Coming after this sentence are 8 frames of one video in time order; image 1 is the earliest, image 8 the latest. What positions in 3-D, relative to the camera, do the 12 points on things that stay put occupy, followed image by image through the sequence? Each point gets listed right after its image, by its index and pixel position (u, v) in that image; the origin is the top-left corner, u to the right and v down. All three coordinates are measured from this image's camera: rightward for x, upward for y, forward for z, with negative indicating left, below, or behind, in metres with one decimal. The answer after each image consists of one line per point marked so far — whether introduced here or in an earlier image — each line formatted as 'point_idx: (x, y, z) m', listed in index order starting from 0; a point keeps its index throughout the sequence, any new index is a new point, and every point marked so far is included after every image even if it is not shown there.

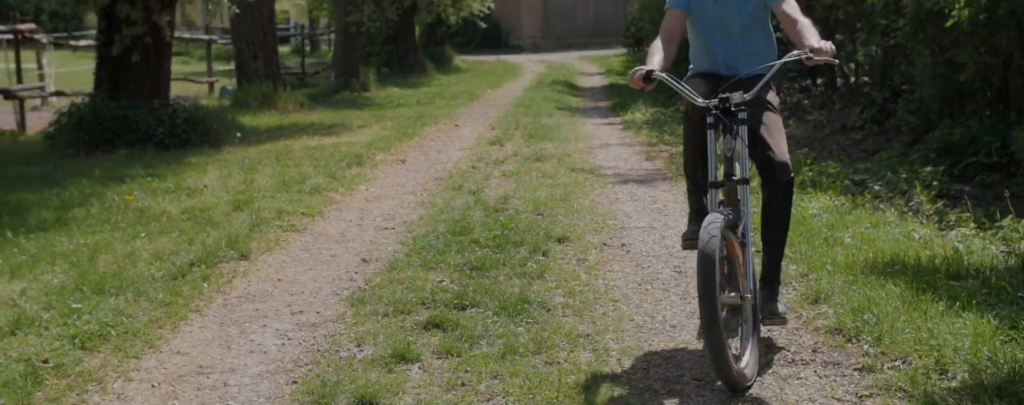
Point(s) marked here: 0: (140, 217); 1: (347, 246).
0: (-2.5, -0.1, +8.5) m
1: (-1.1, -0.3, +8.2) m
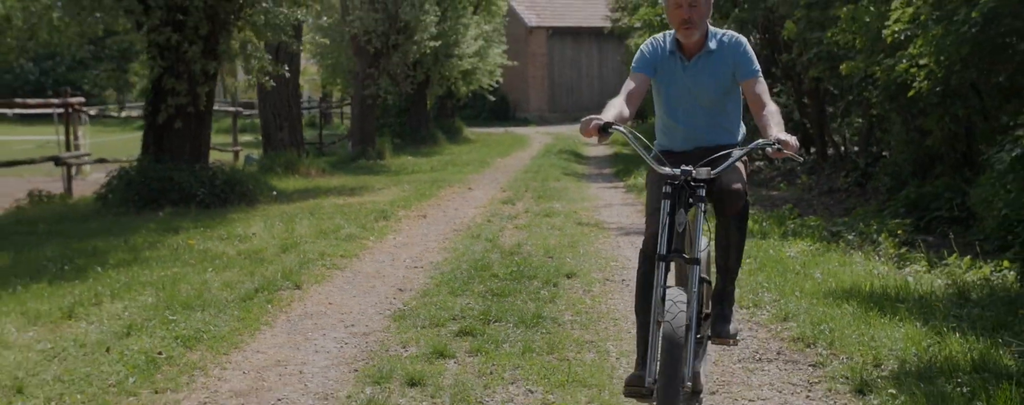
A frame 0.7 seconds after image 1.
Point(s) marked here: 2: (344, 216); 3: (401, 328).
0: (-2.4, -0.4, +9.9) m
1: (-1.0, -0.6, +9.5) m
2: (-1.9, -0.2, +13.8) m
3: (-0.7, -0.7, +7.5) m
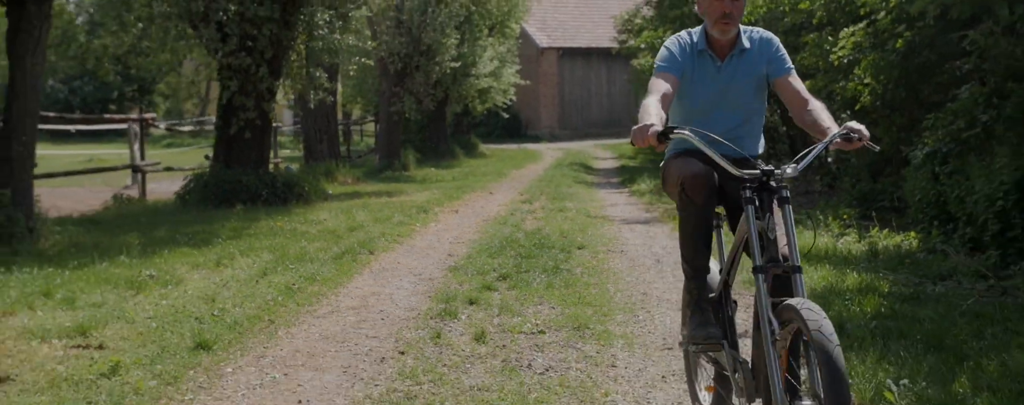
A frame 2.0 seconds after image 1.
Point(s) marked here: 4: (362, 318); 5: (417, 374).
0: (-2.2, -0.3, +12.6) m
1: (-0.8, -0.5, +12.2) m
2: (-1.6, -0.1, +16.5) m
3: (-0.4, -0.6, +10.3) m
4: (-1.0, -0.8, +8.2) m
5: (-0.5, -0.9, +6.4) m
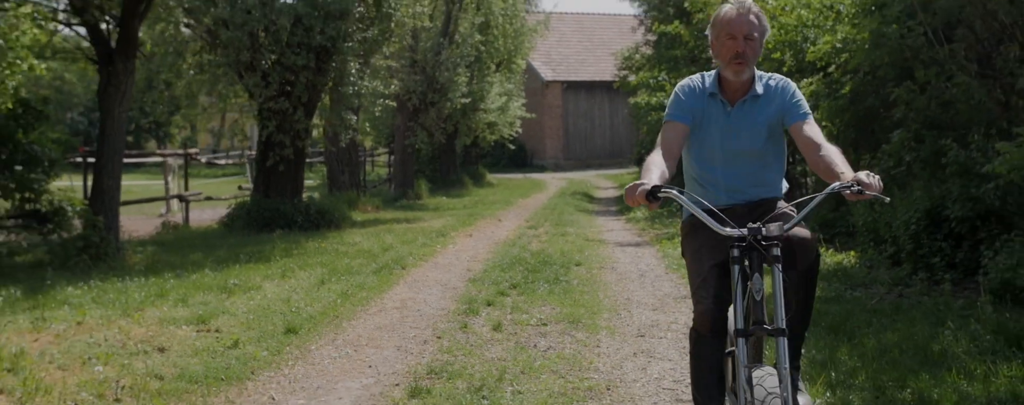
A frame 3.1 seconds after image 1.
0: (-2.1, -0.6, +15.0) m
1: (-0.7, -0.7, +14.6) m
2: (-1.5, -0.5, +18.9) m
3: (-0.4, -0.8, +12.7) m
4: (-0.9, -0.9, +10.6) m
5: (-0.4, -1.0, +8.7) m
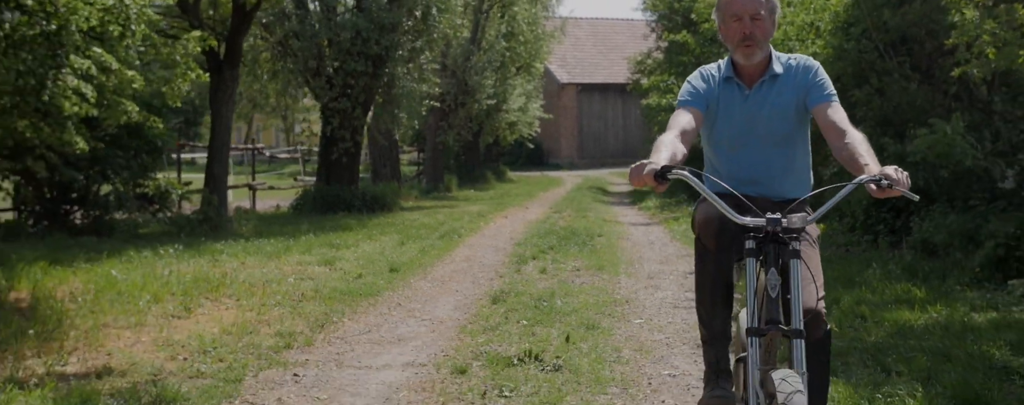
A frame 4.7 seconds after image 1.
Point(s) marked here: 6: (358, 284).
0: (-1.6, -0.3, +18.4) m
1: (-0.2, -0.5, +18.0) m
2: (-0.9, -0.2, +22.3) m
3: (+0.1, -0.6, +16.1) m
4: (-0.4, -0.7, +14.0) m
5: (0.0, -0.8, +12.1) m
6: (-1.4, -0.7, +11.5) m
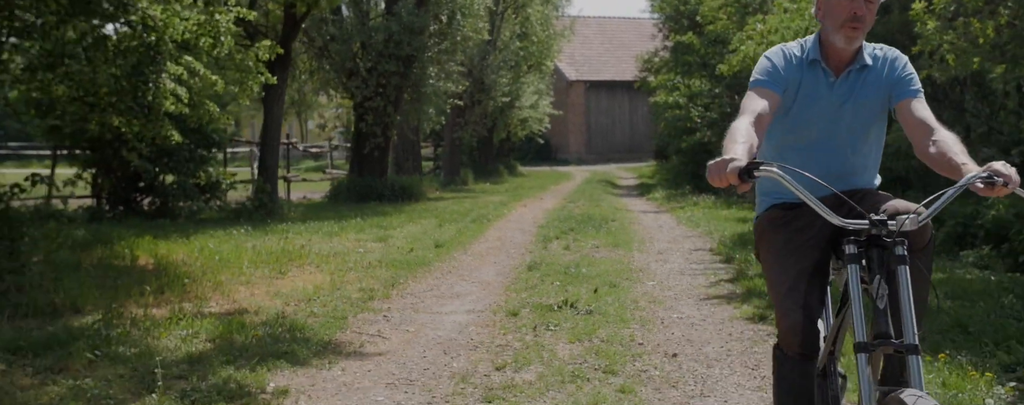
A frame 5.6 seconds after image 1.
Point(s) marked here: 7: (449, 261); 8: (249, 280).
0: (-1.2, -0.2, +20.5) m
1: (+0.2, -0.3, +20.0) m
2: (-0.6, 0.0, +24.4) m
3: (+0.5, -0.4, +18.1) m
4: (-0.1, -0.5, +16.0) m
5: (+0.4, -0.6, +14.1) m
6: (-1.1, -0.6, +13.5) m
7: (-0.7, -0.6, +13.5) m
8: (-2.3, -0.7, +10.8) m
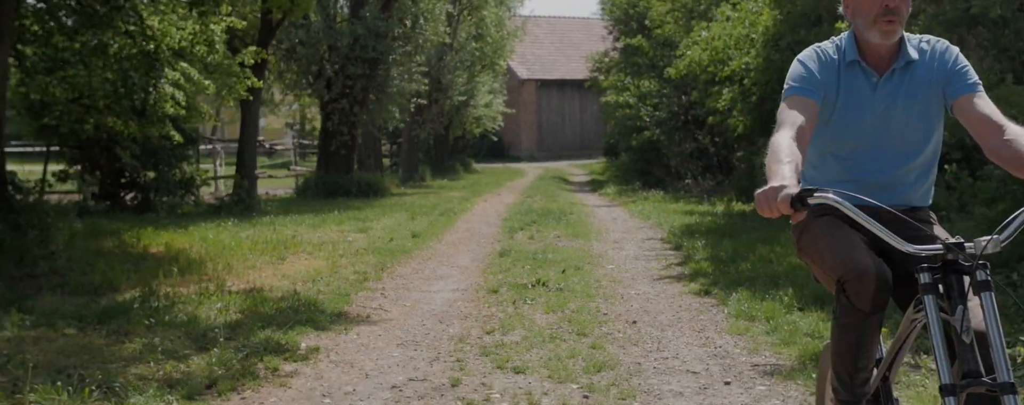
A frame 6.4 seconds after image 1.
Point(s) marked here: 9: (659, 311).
0: (-1.9, -0.1, +21.8) m
1: (-0.4, -0.2, +21.5) m
2: (-1.4, +0.1, +25.8) m
3: (-0.1, -0.3, +19.5) m
4: (-0.5, -0.4, +17.4) m
5: (0.0, -0.5, +15.6) m
6: (-1.4, -0.5, +14.9) m
7: (-1.0, -0.6, +14.9) m
8: (-2.5, -0.6, +12.1) m
9: (+1.1, -0.9, +9.8) m
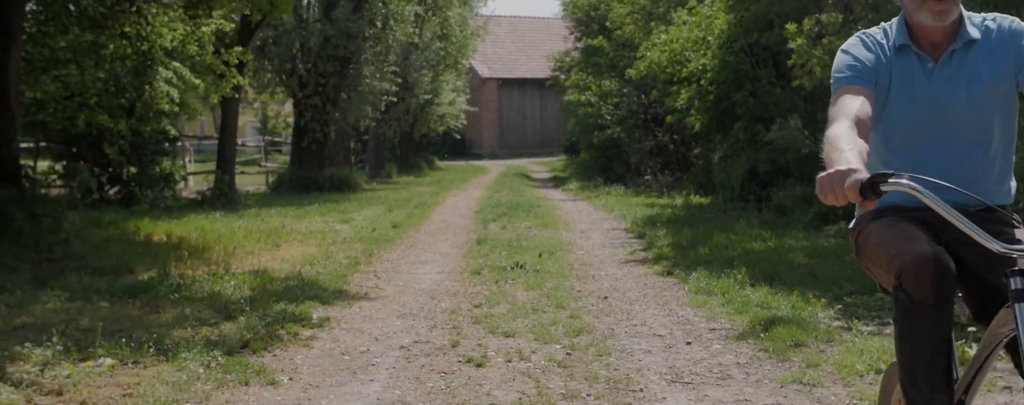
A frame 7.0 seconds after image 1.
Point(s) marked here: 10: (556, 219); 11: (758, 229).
0: (-2.4, 0.0, +22.9) m
1: (-1.0, -0.1, +22.6) m
2: (-2.0, +0.2, +26.8) m
3: (-0.5, -0.2, +20.6) m
4: (-0.9, -0.3, +18.5) m
5: (-0.4, -0.4, +16.7) m
6: (-1.7, -0.4, +16.0) m
7: (-1.3, -0.5, +16.0) m
8: (-2.7, -0.5, +13.1) m
9: (+1.0, -0.8, +10.9) m
10: (+0.6, -0.3, +19.7) m
11: (+3.0, -0.3, +15.3) m
